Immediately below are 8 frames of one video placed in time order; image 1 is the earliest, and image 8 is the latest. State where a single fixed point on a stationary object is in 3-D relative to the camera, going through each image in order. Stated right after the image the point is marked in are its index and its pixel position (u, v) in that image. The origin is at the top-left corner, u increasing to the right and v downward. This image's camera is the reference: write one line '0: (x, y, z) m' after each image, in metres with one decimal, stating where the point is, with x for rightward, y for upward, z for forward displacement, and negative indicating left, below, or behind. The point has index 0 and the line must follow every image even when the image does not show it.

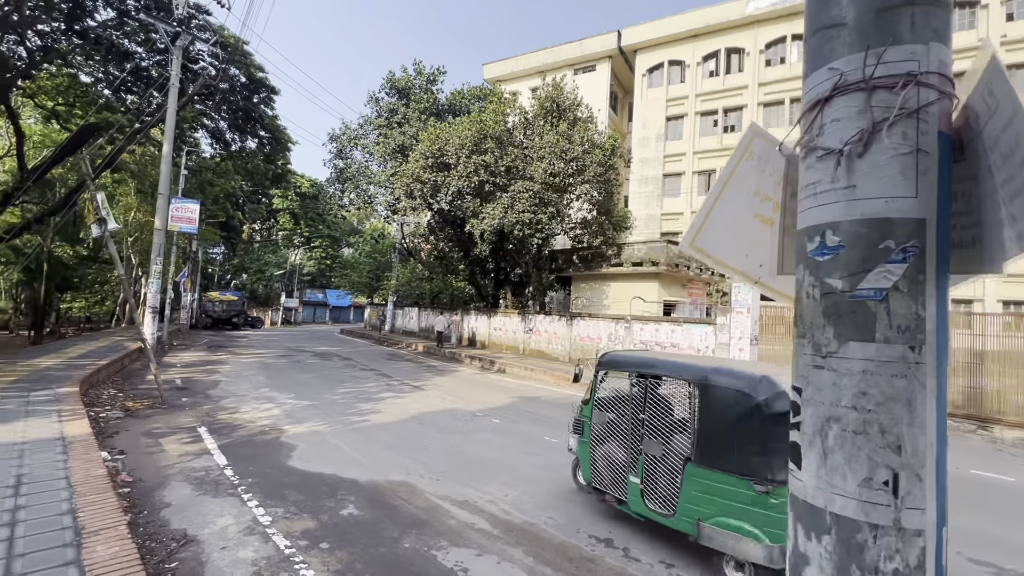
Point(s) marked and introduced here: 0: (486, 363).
0: (-1.0, -3.1, +18.7) m
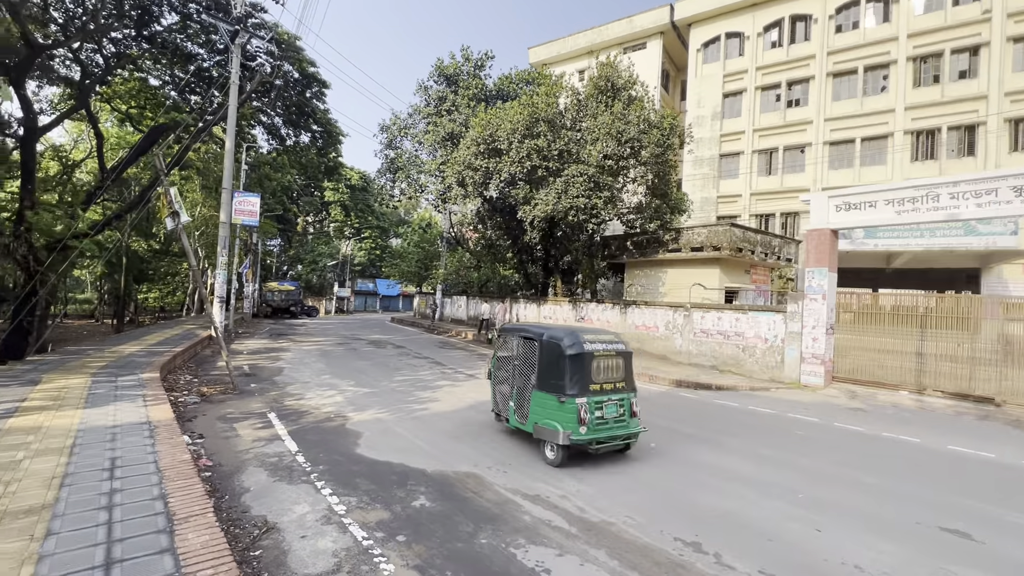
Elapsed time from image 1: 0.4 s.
0: (+1.1, -2.6, +18.5) m
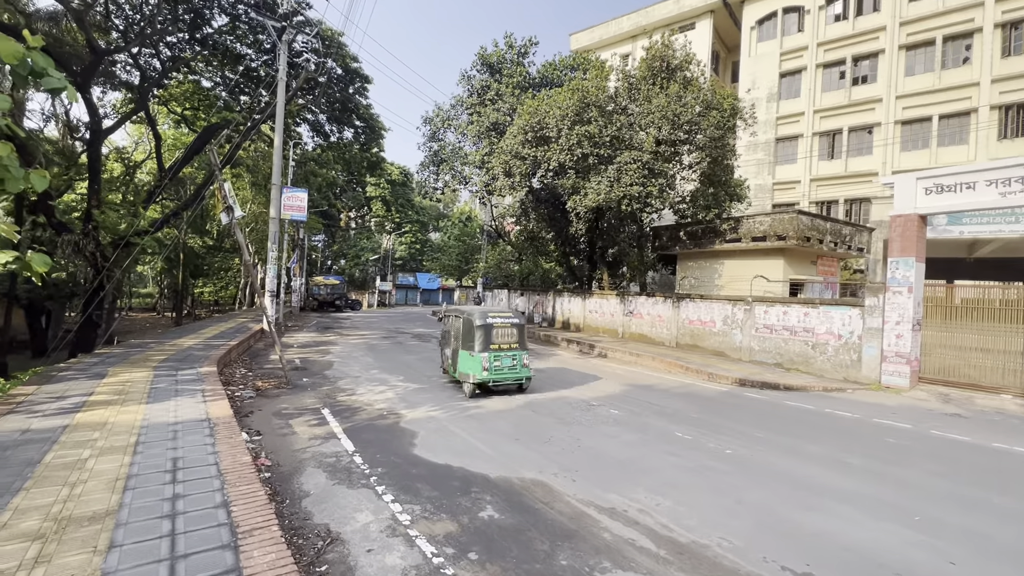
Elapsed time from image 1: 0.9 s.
0: (+2.9, -2.3, +18.0) m
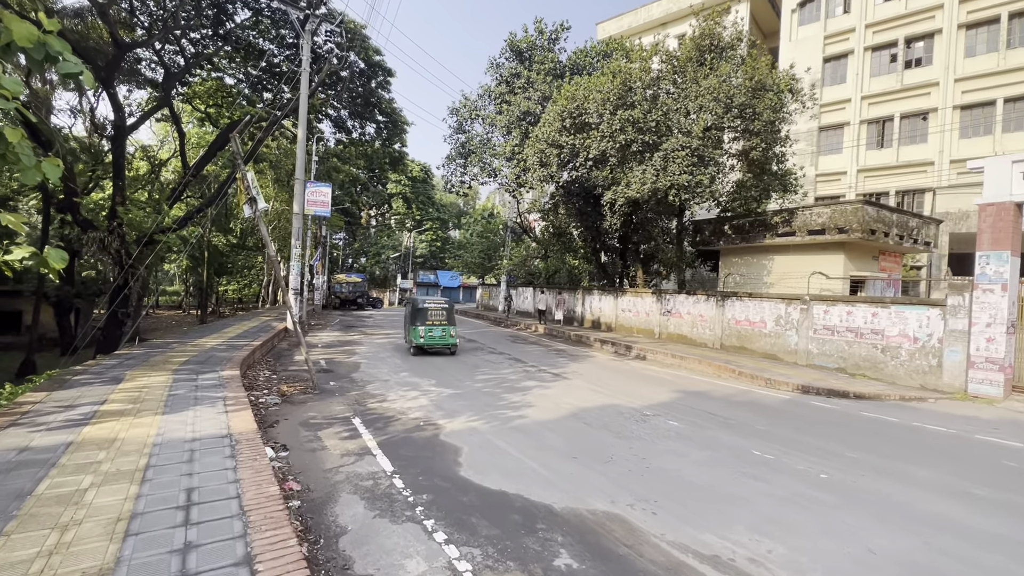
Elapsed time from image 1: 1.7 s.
0: (+4.0, -2.2, +17.0) m
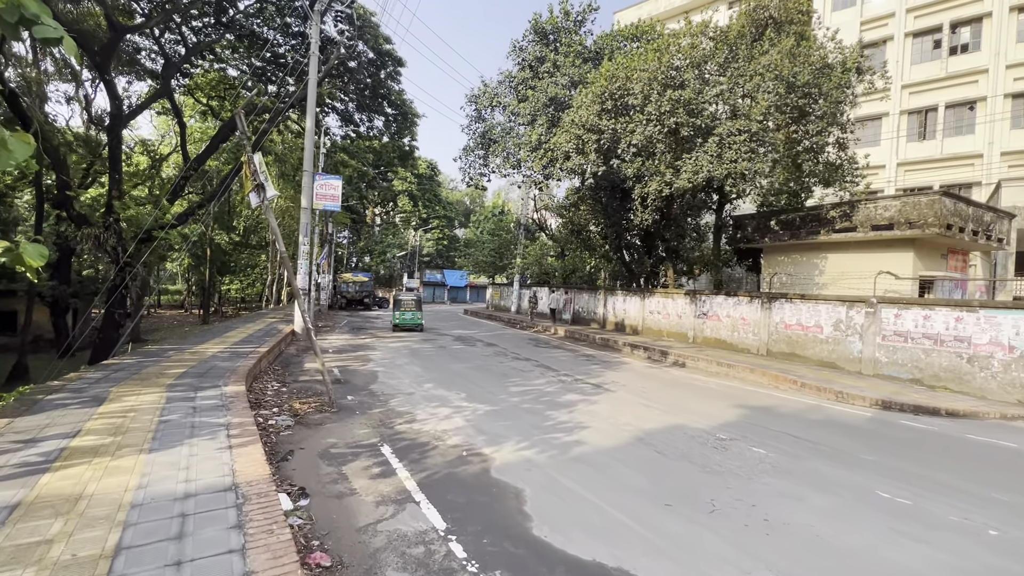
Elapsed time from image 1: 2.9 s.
0: (+4.8, -2.2, +15.7) m
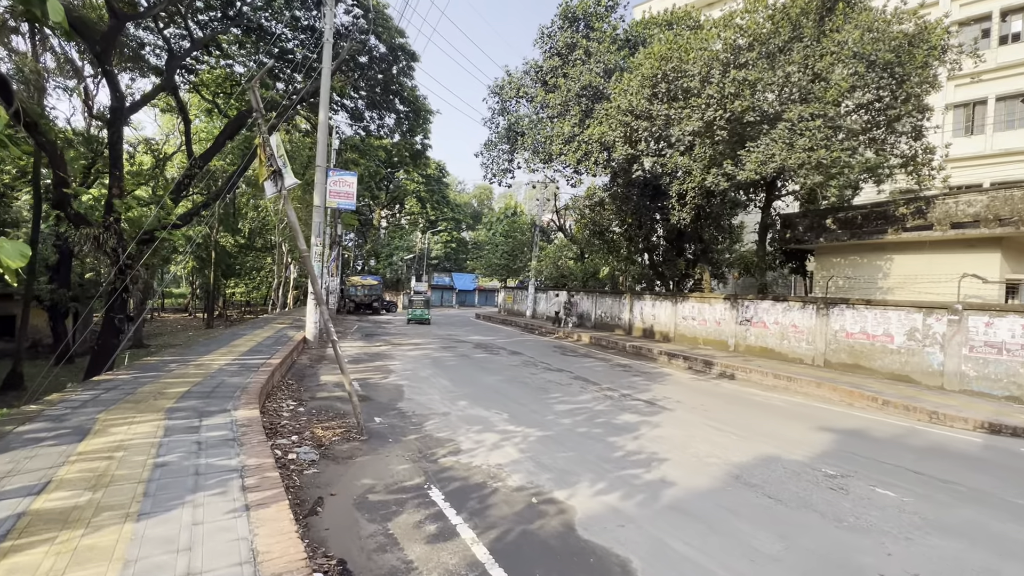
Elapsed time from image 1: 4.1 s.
0: (+5.7, -2.4, +14.5) m
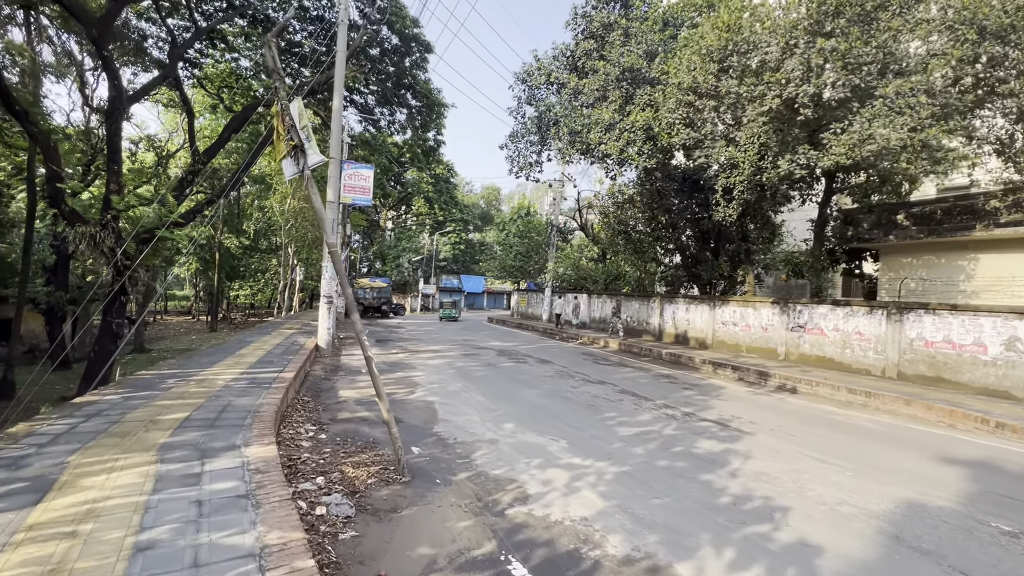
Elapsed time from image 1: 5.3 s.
0: (+6.7, -2.5, +13.2) m
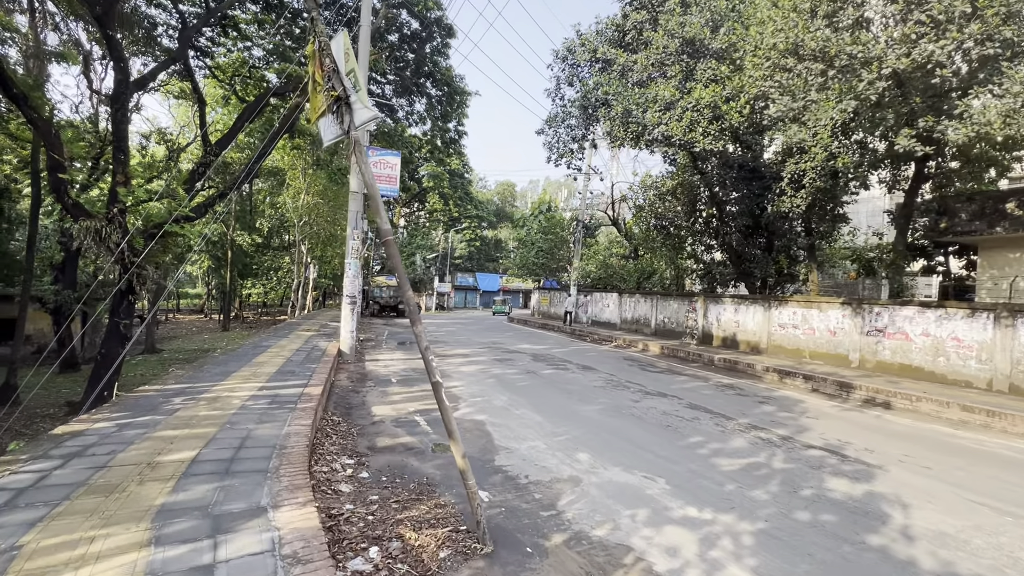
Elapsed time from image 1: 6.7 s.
0: (+7.8, -2.5, +11.7) m
